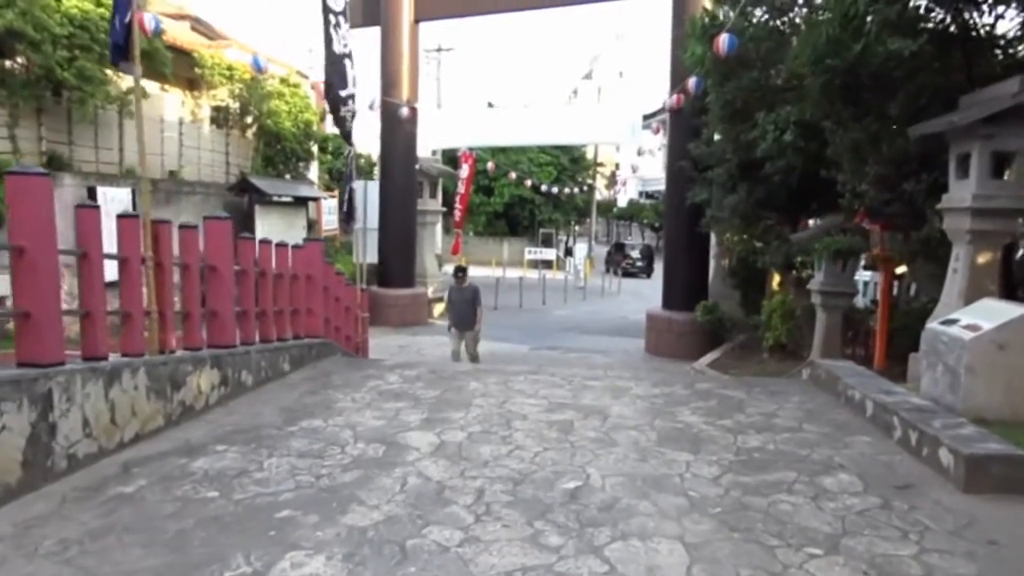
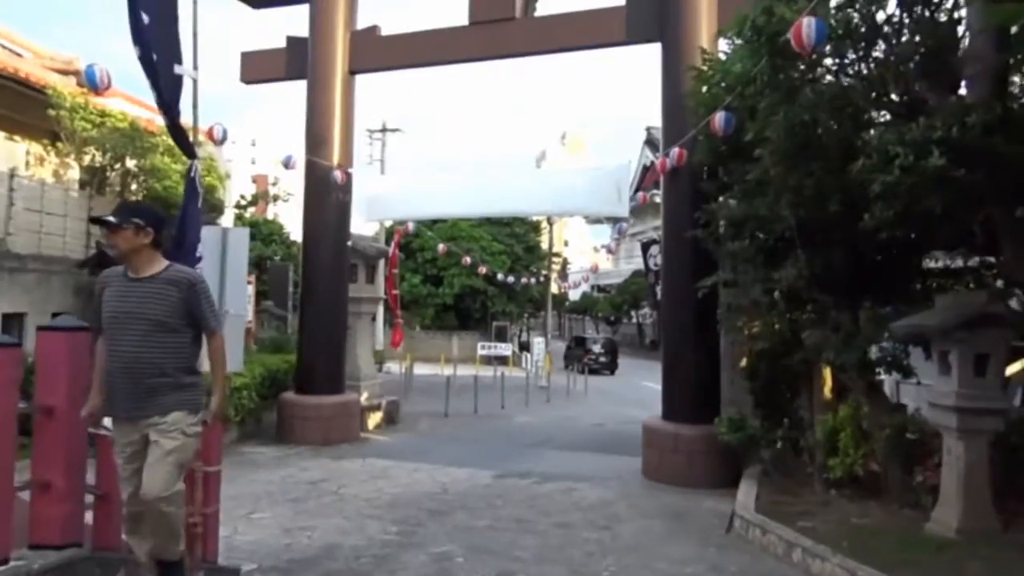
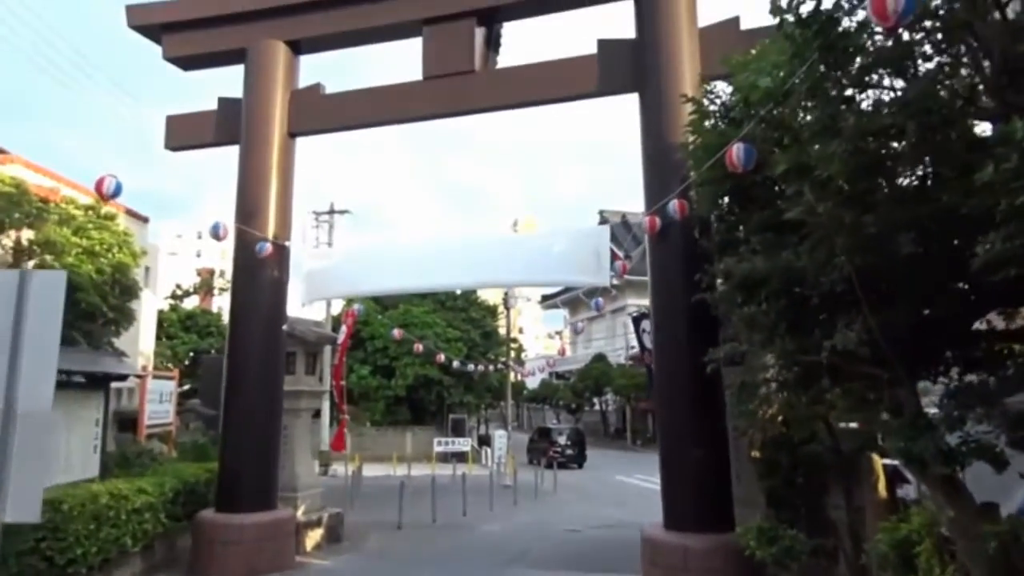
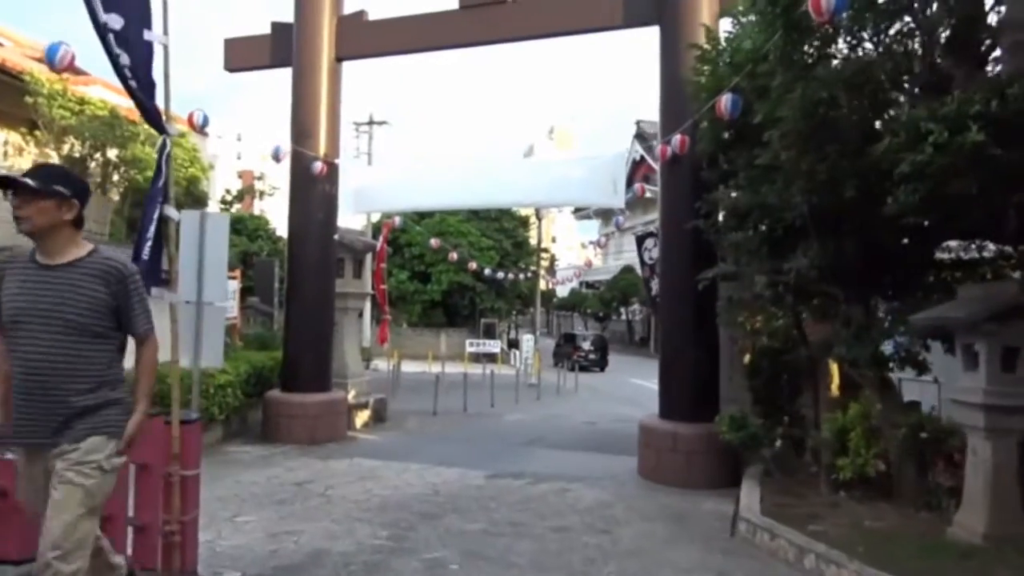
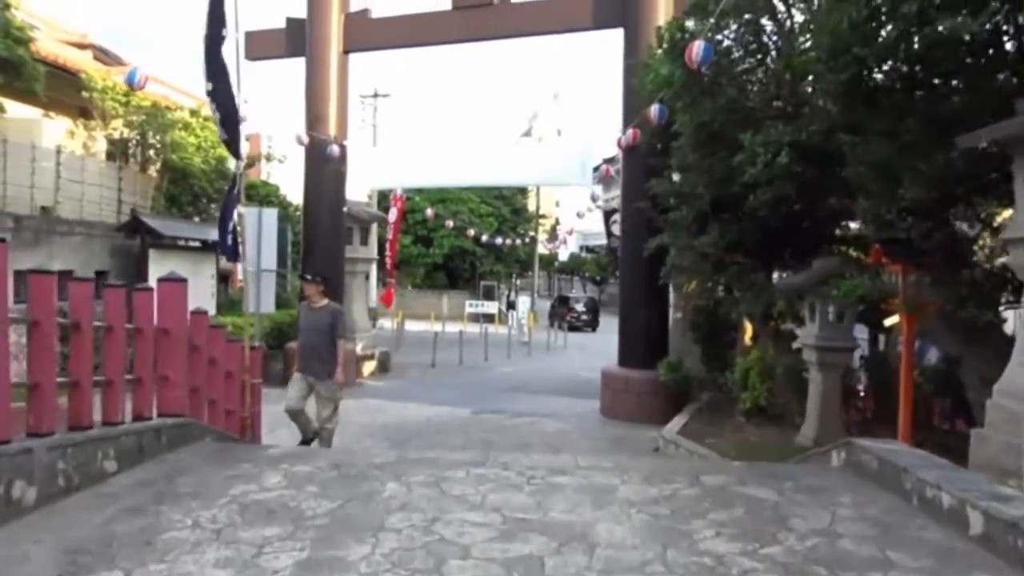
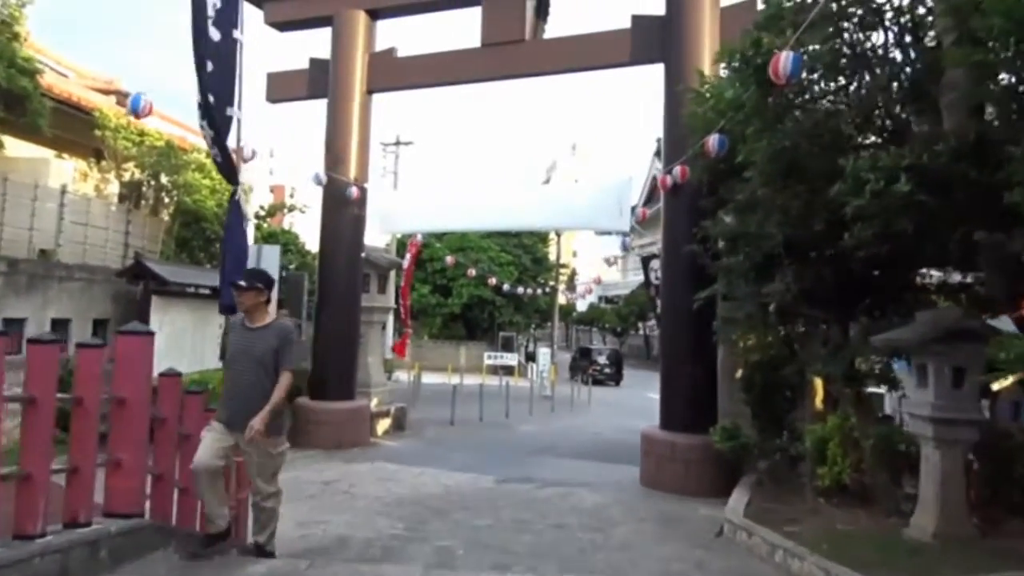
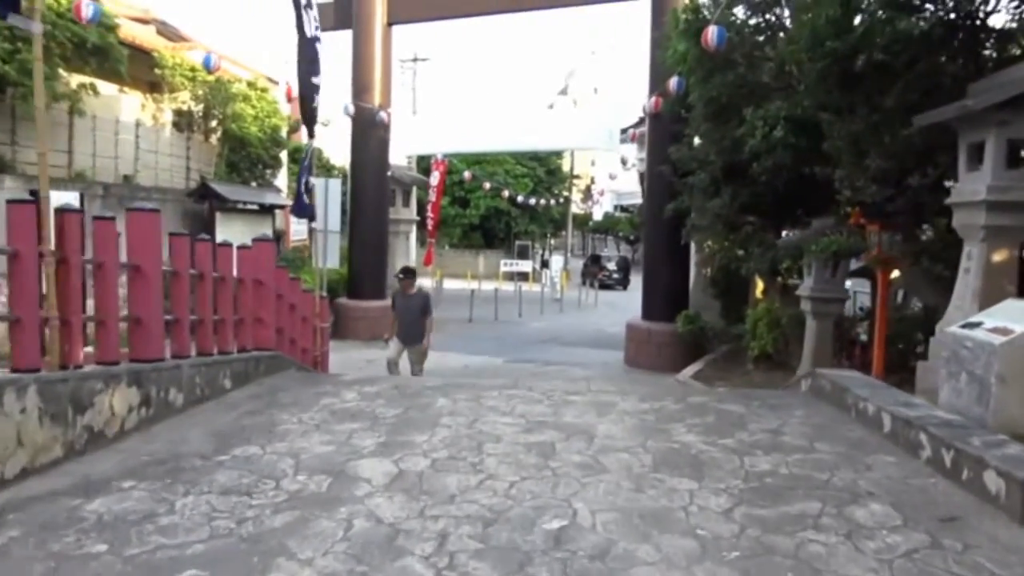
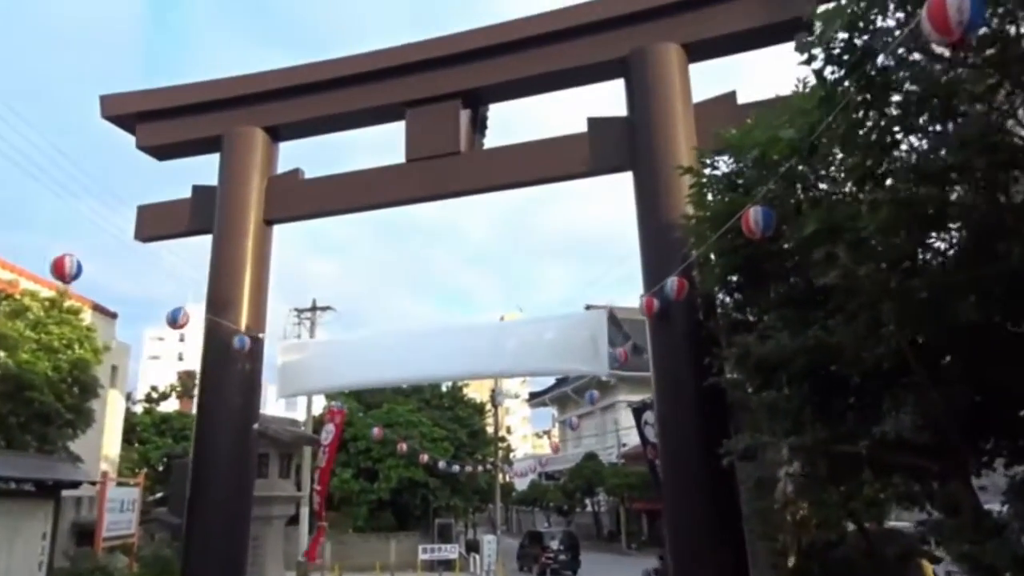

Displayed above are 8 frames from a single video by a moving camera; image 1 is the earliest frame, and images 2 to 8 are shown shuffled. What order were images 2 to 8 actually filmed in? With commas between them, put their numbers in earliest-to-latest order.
7, 5, 6, 2, 4, 3, 8
